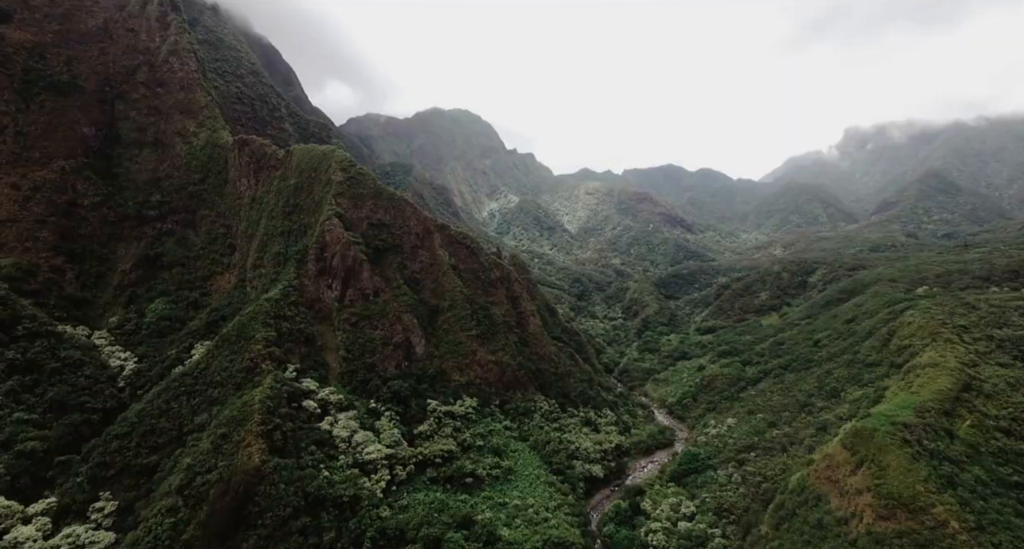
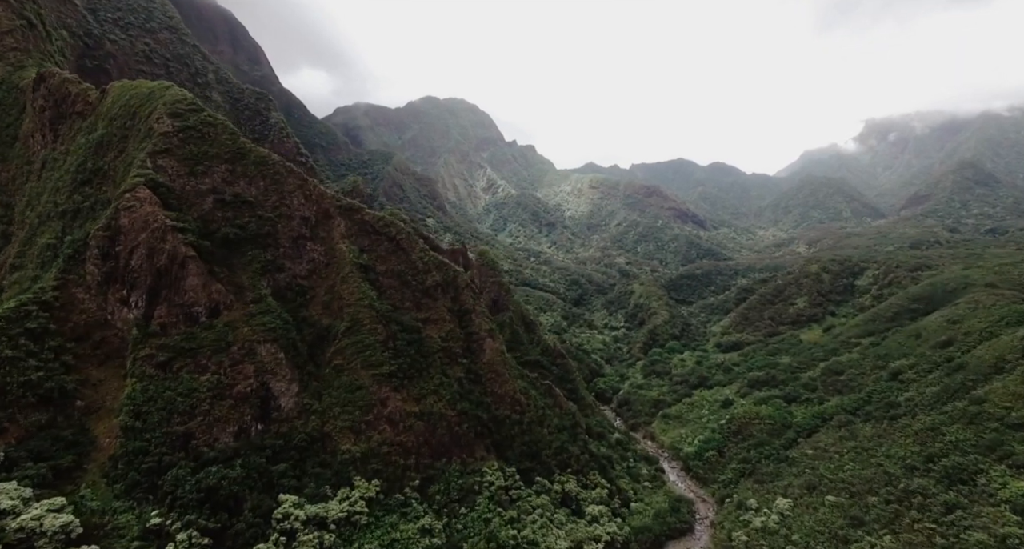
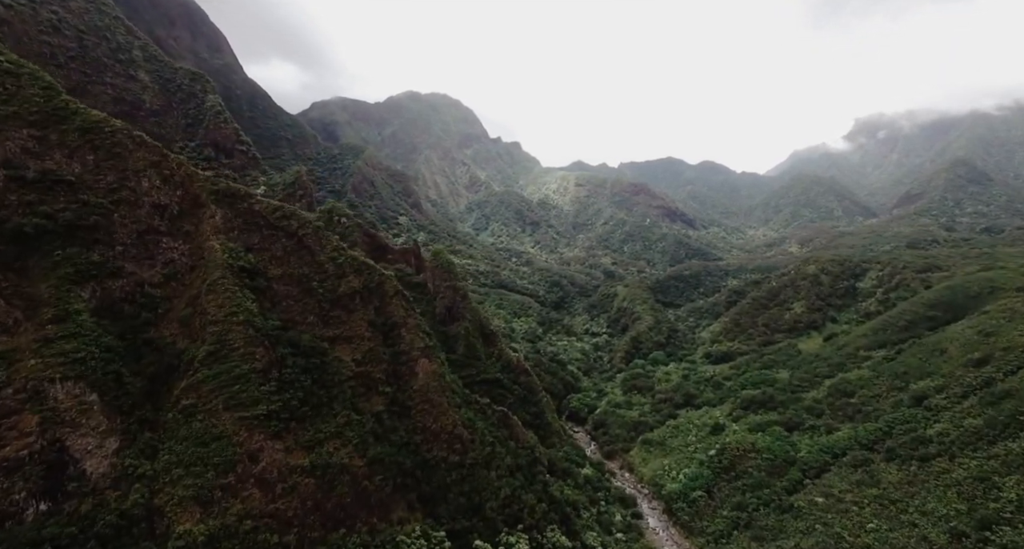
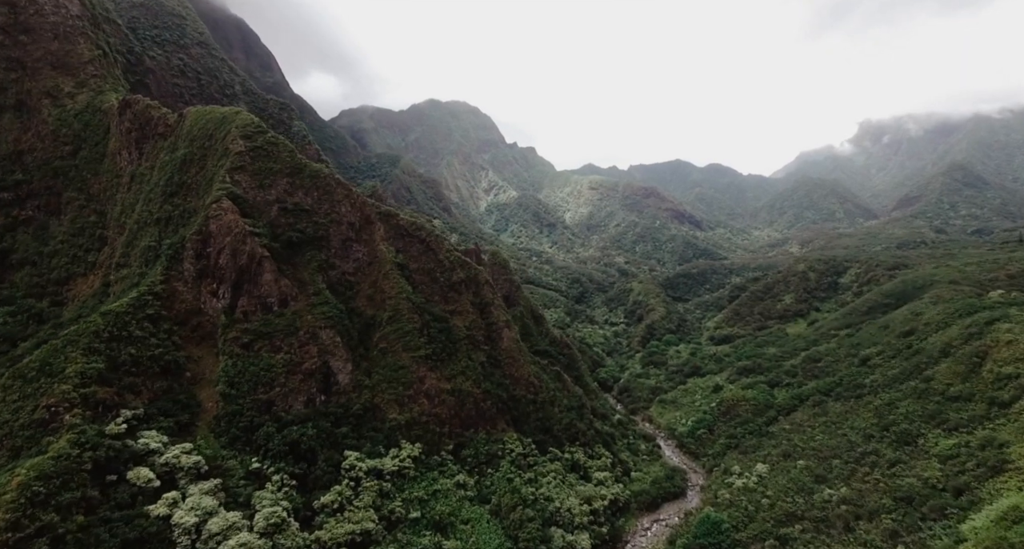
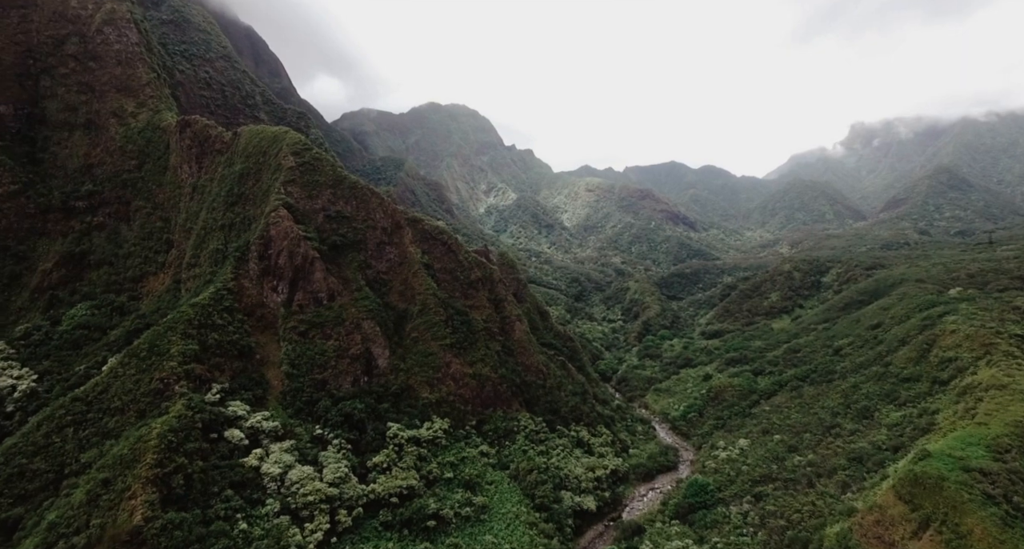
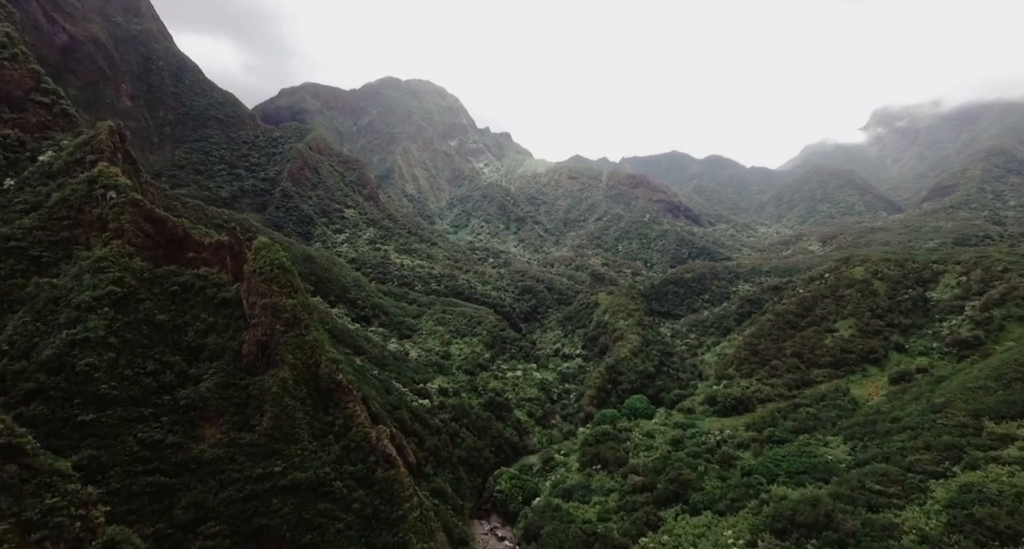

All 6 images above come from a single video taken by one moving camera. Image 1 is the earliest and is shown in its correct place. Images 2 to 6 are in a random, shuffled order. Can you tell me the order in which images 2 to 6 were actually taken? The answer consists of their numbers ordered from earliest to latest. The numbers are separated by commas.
5, 4, 2, 3, 6
